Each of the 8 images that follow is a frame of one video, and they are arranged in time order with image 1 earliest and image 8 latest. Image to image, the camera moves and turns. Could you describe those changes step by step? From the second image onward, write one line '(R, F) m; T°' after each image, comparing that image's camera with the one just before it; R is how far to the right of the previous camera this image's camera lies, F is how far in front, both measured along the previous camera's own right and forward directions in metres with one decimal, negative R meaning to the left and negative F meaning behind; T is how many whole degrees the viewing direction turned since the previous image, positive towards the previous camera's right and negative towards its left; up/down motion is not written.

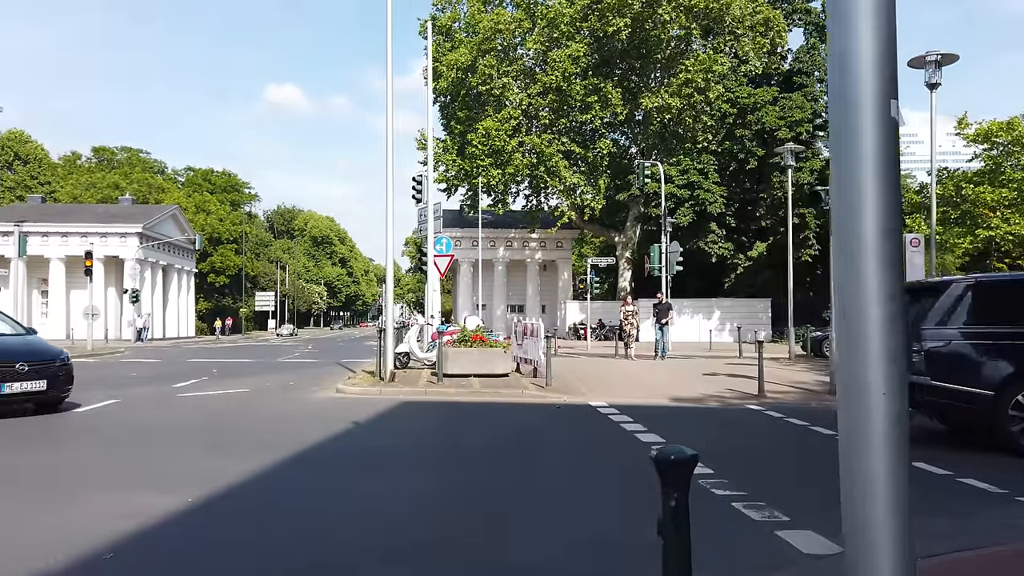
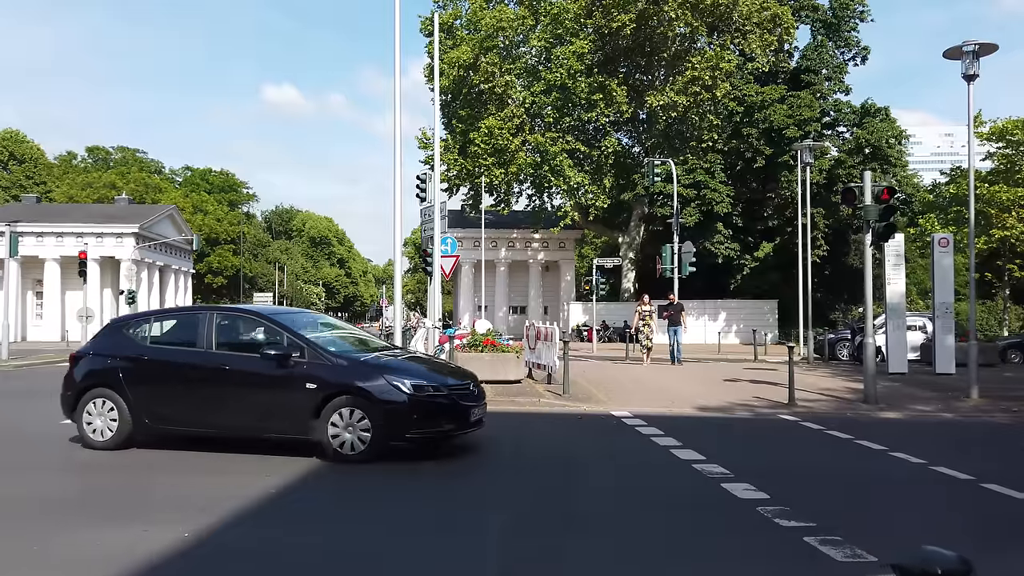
(-0.3, +0.8) m; 0°
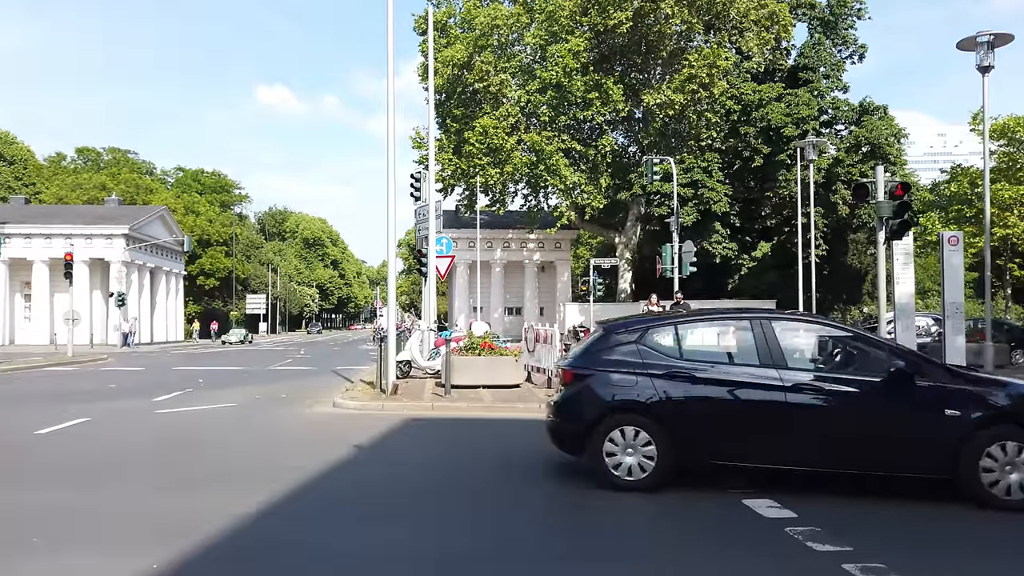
(-0.1, +0.6) m; 0°
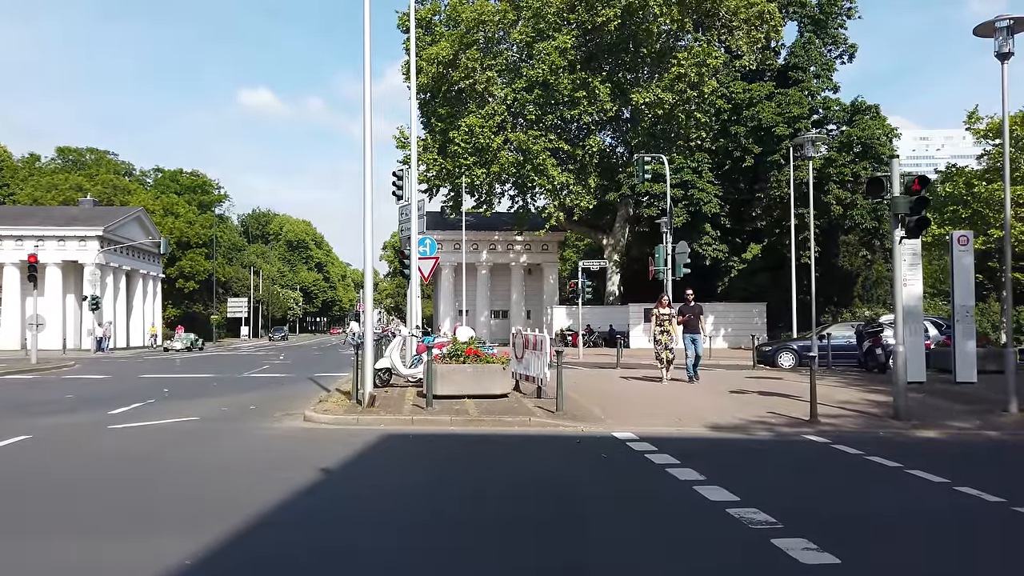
(0.0, +1.0) m; +1°
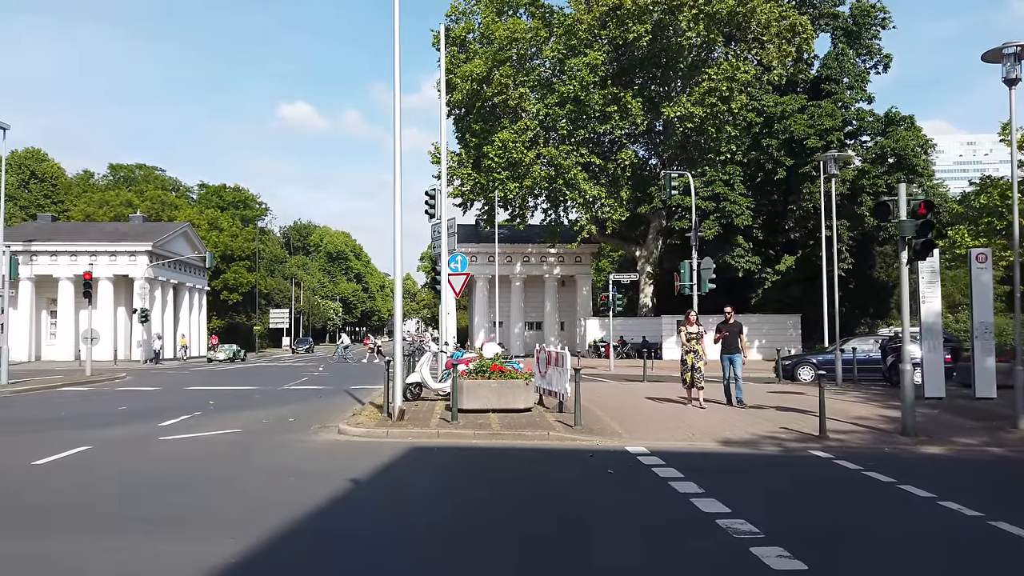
(+0.3, -0.7) m; -3°
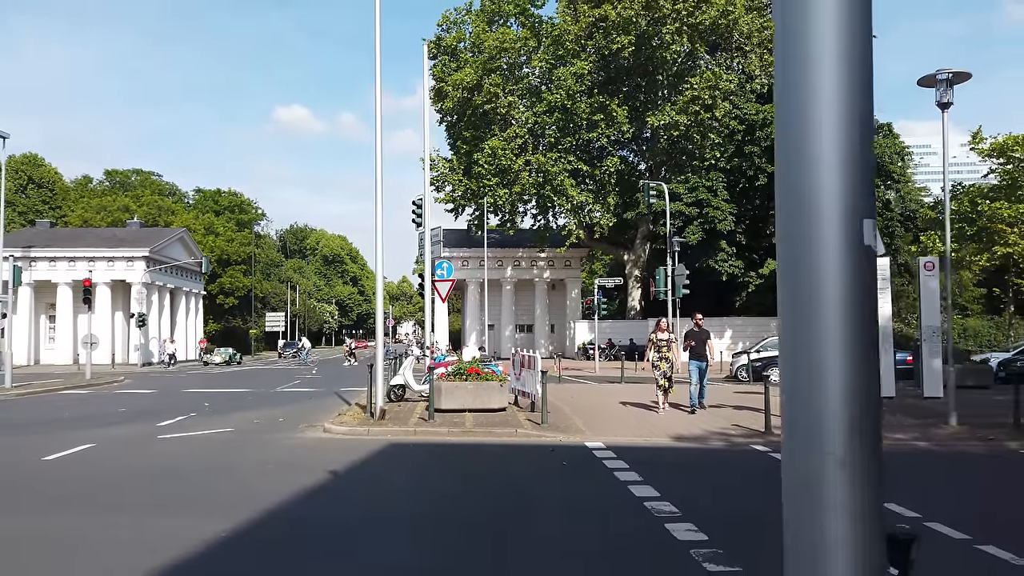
(+0.5, -1.1) m; 0°
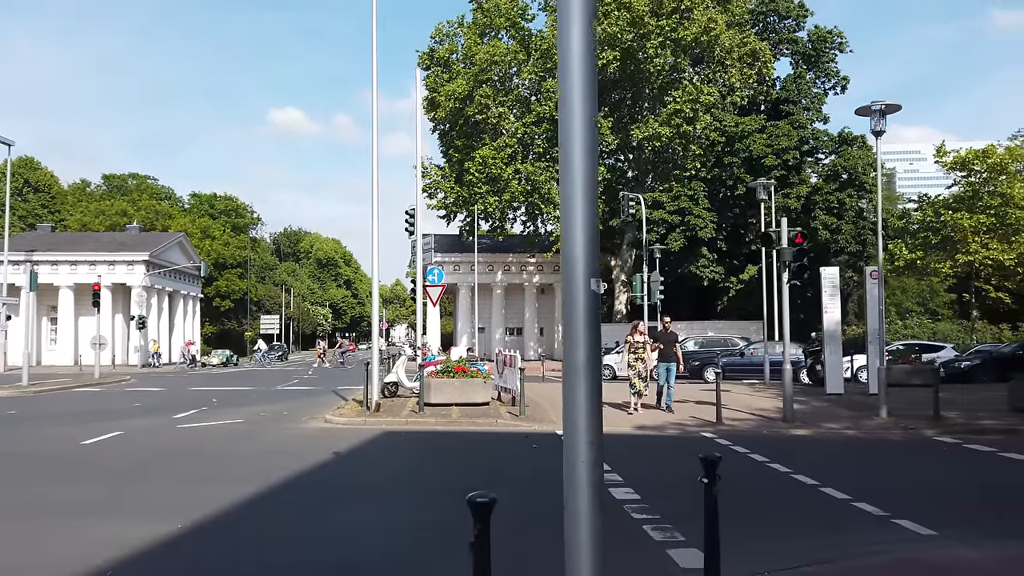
(+0.2, -1.7) m; +1°
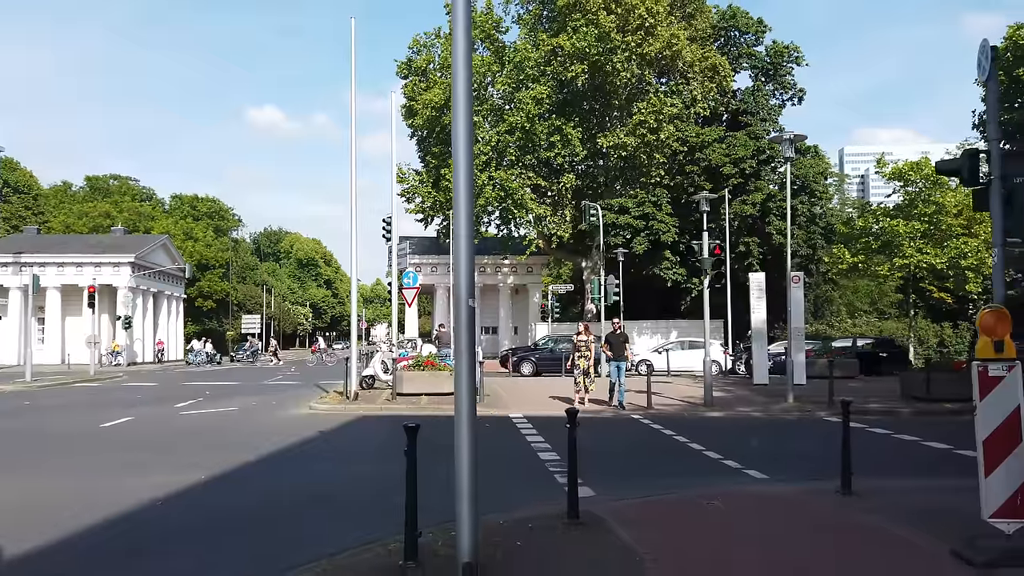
(+0.5, -2.4) m; +1°
